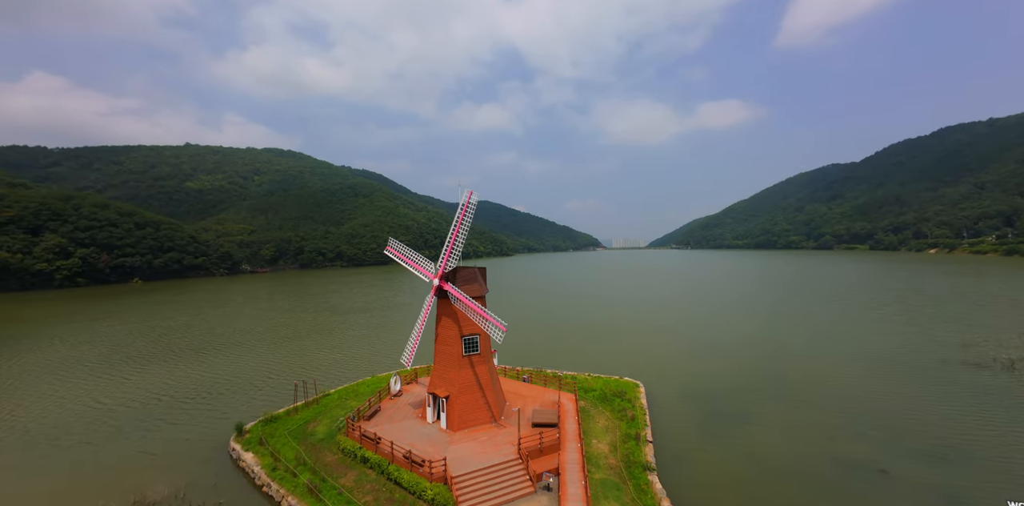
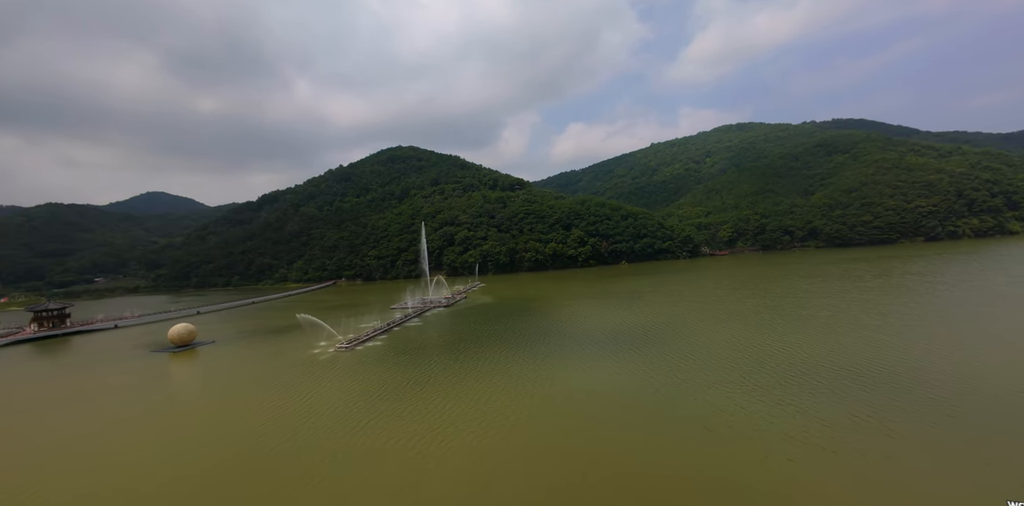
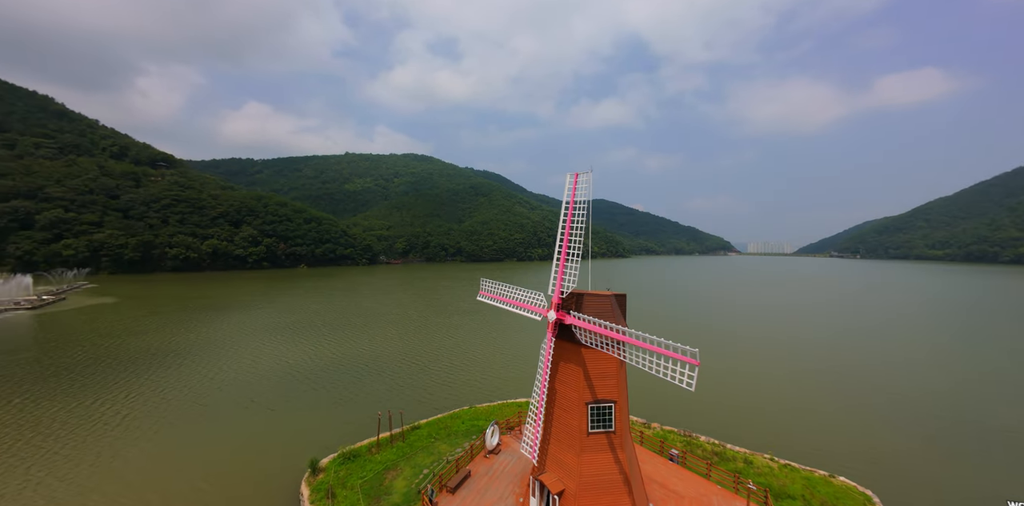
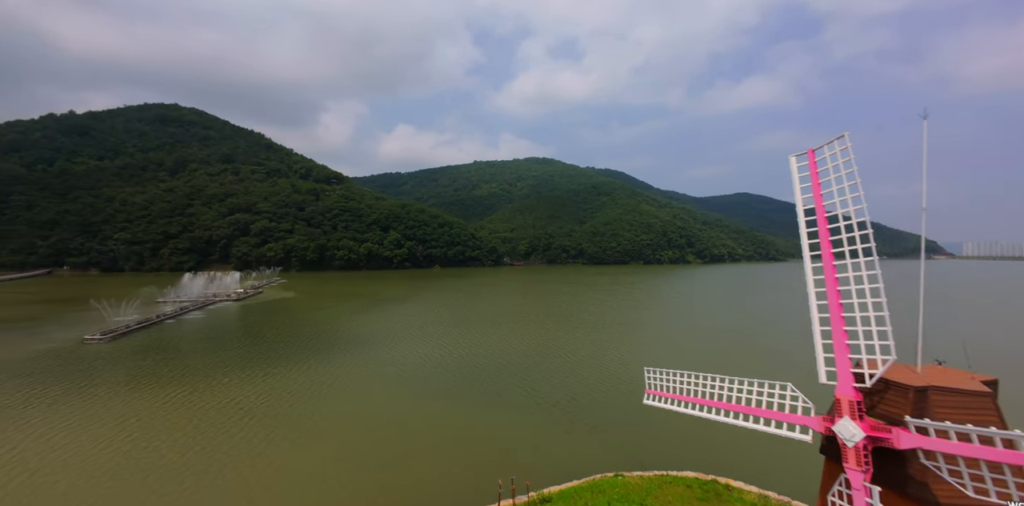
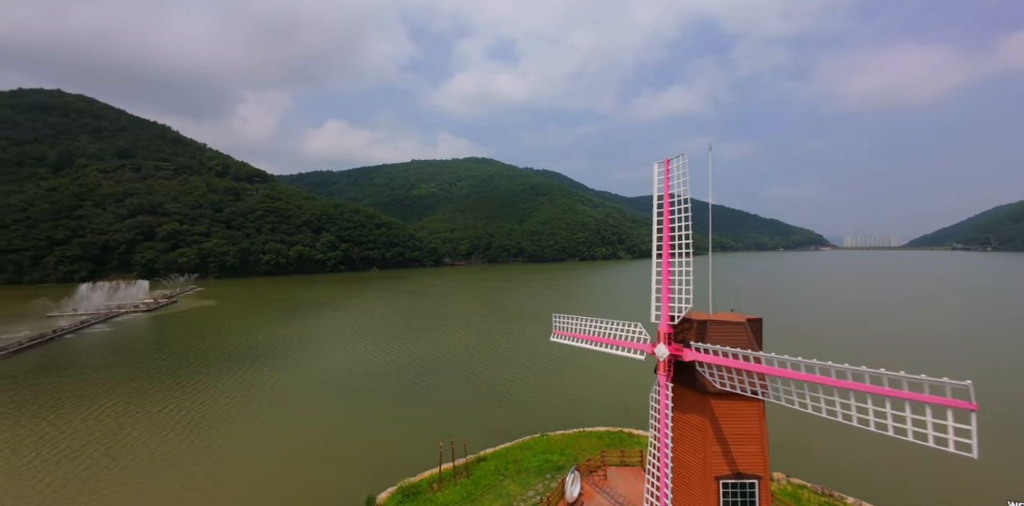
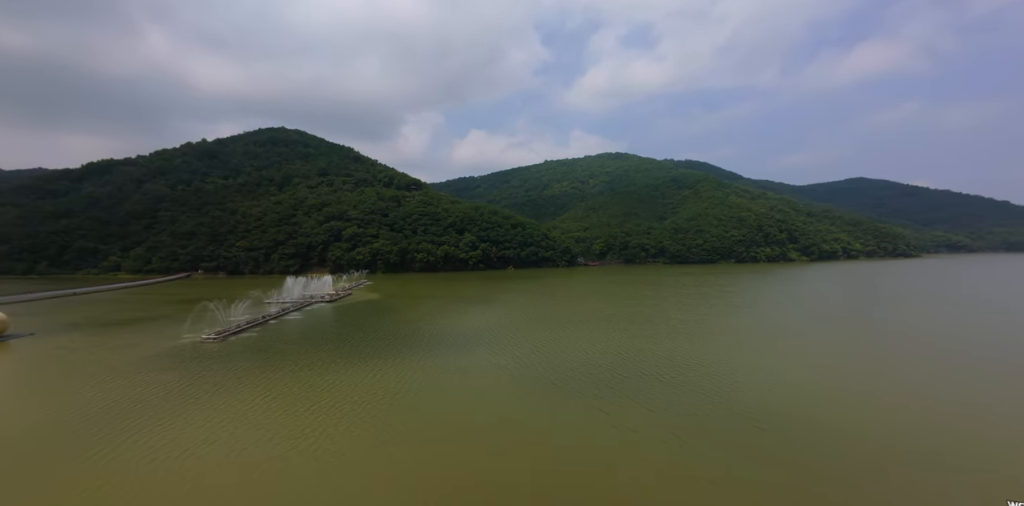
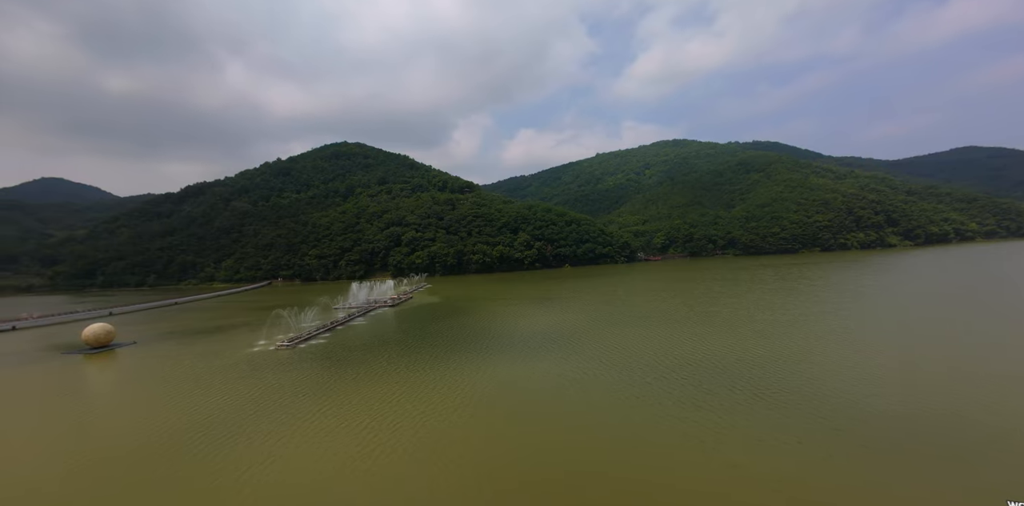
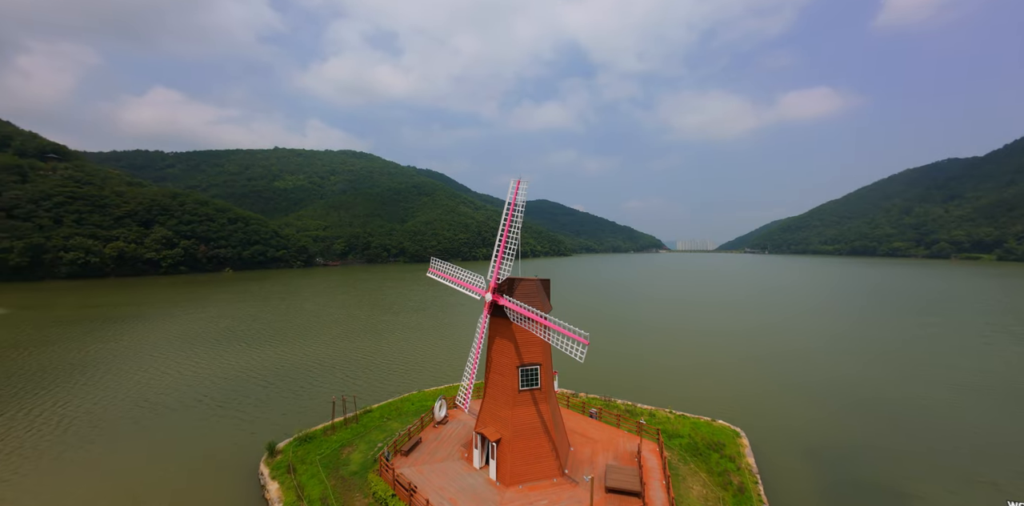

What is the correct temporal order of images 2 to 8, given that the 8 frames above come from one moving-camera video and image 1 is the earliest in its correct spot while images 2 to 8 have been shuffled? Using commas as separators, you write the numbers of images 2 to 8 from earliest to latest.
8, 3, 5, 4, 6, 7, 2
